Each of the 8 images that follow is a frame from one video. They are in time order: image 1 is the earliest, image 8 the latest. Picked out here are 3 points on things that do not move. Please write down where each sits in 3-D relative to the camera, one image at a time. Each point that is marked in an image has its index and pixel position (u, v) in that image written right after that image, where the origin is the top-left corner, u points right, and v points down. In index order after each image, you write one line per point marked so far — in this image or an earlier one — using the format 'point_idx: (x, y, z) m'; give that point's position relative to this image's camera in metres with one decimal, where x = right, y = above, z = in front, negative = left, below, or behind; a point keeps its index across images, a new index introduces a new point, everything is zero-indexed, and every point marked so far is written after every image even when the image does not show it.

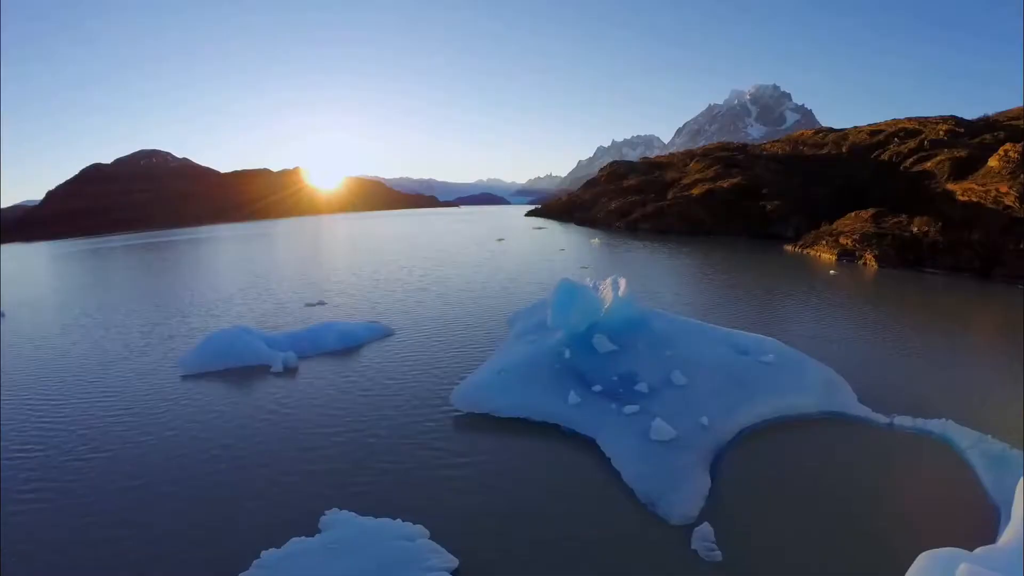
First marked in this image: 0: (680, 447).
0: (+3.6, -3.4, +12.4) m
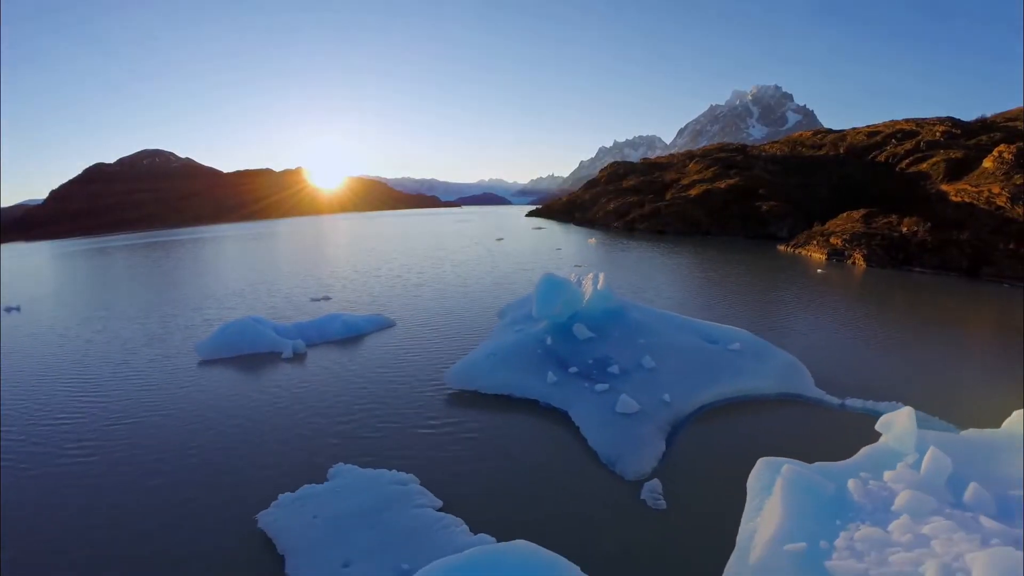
0: (+3.2, -3.2, +14.0) m
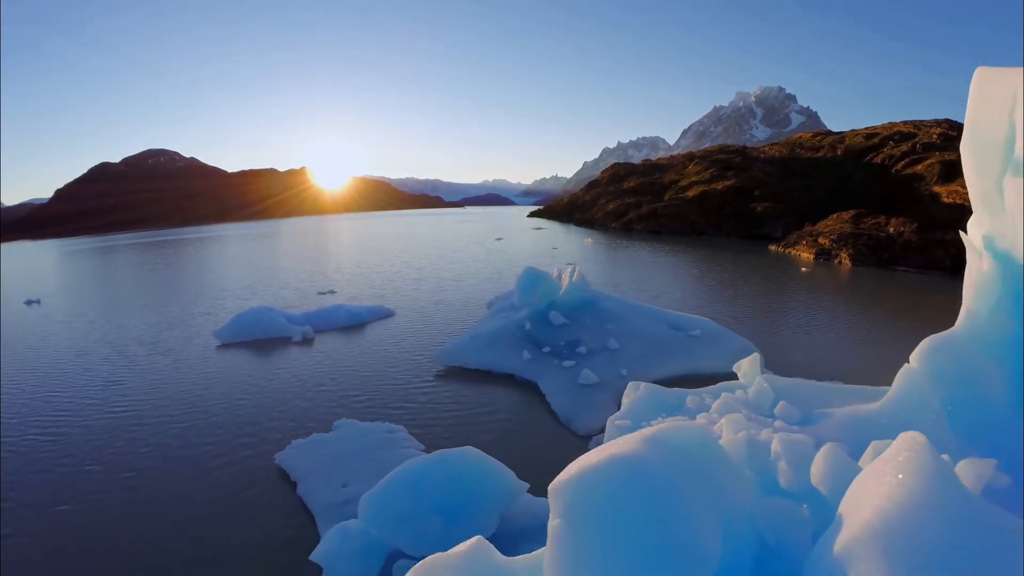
0: (+2.5, -2.9, +16.3) m
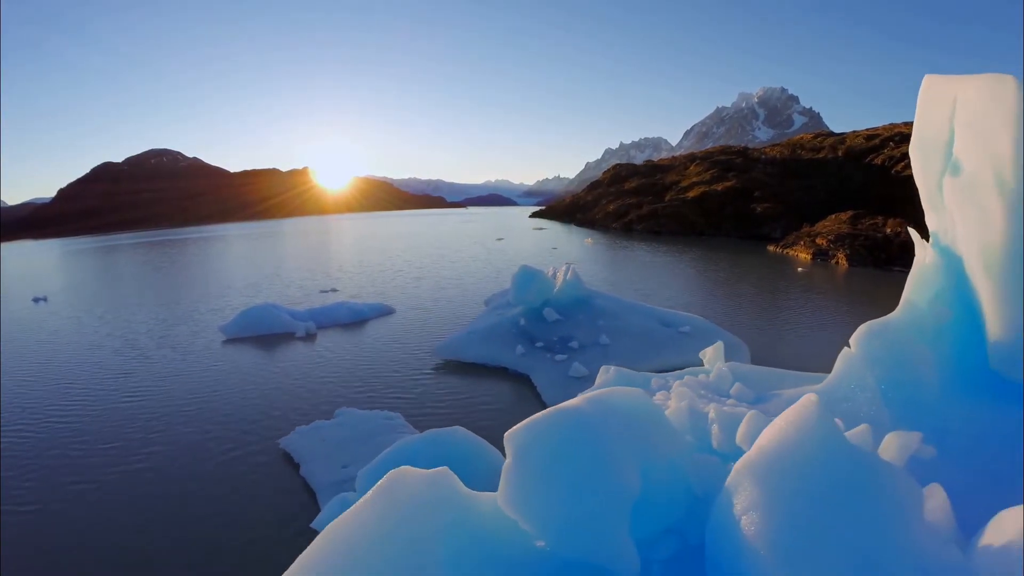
0: (+2.4, -2.8, +16.9) m
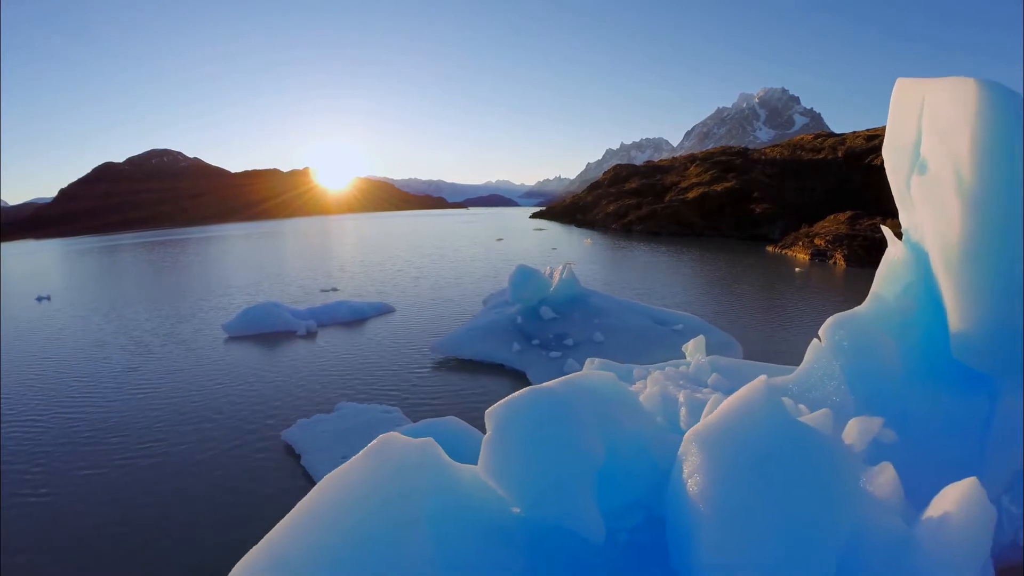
0: (+2.2, -2.8, +17.4) m
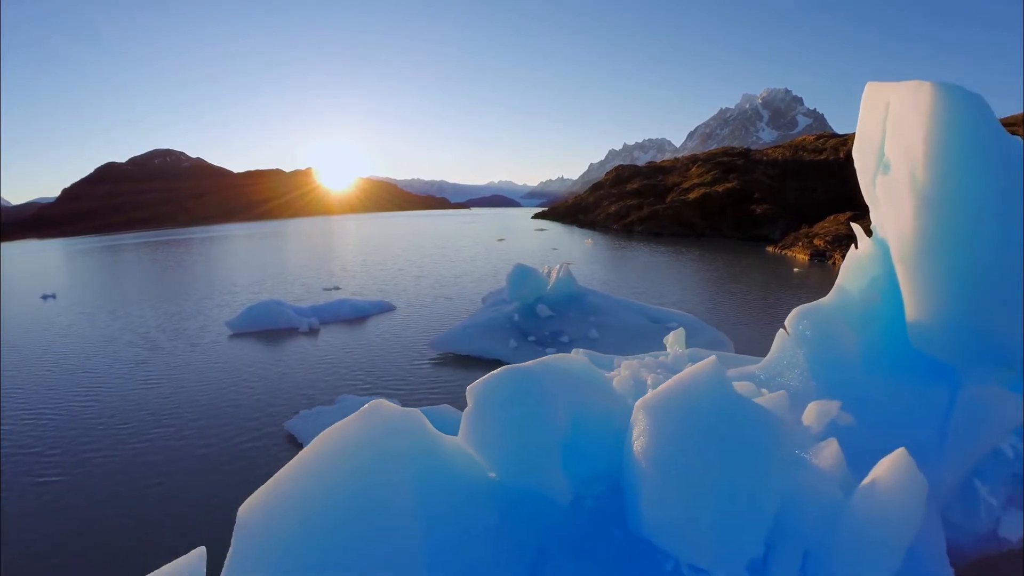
0: (+2.1, -2.7, +17.8) m
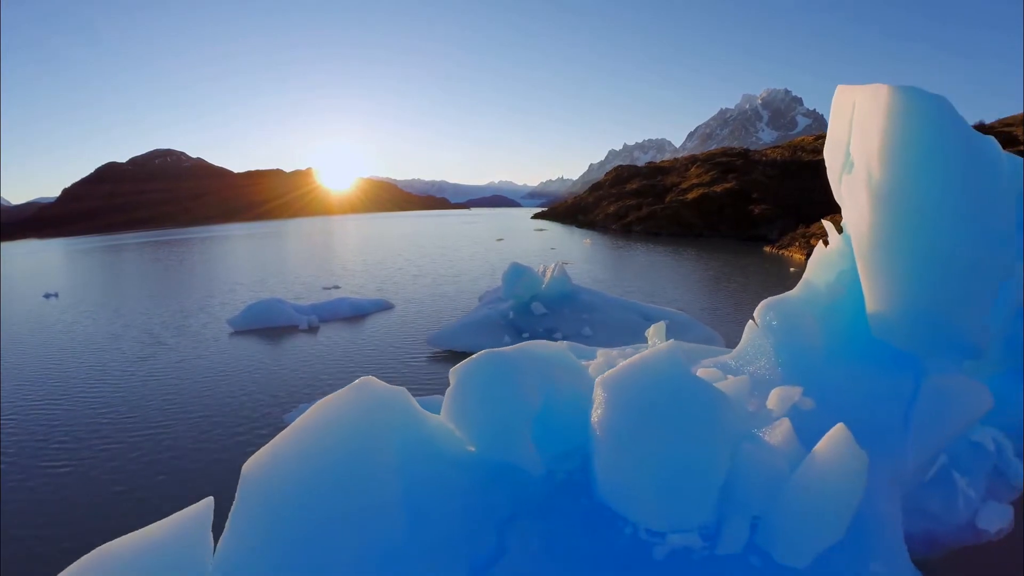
0: (+1.9, -2.6, +18.3) m
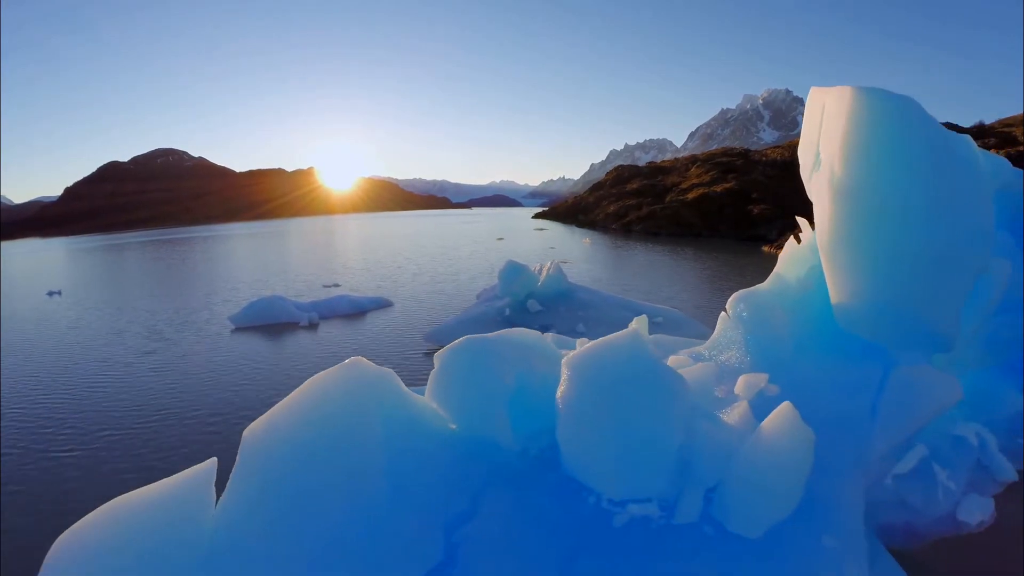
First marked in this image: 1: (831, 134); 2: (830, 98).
0: (+1.8, -2.6, +18.7) m
1: (+5.2, +2.3, +8.9) m
2: (+5.1, +2.9, +8.8) m
